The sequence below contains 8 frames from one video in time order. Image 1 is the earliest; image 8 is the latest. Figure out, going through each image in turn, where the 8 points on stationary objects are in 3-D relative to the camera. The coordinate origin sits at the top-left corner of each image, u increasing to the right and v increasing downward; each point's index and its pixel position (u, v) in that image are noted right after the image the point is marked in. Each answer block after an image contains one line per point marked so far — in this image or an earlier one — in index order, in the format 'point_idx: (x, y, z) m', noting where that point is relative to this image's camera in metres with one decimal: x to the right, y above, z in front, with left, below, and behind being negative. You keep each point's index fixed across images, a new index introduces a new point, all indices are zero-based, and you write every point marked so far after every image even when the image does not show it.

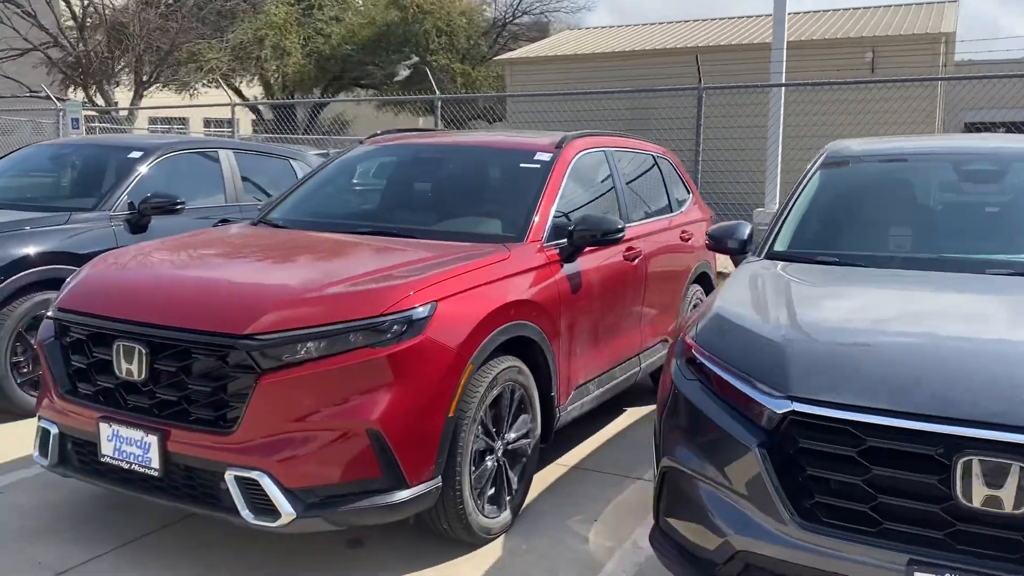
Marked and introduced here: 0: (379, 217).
0: (-0.6, +0.4, +4.5) m
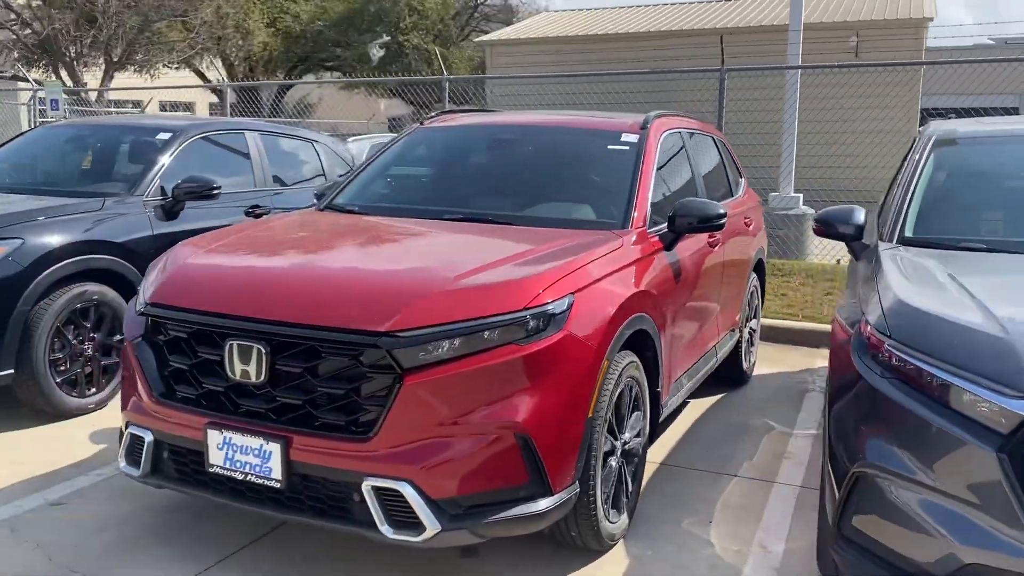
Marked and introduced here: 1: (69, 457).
0: (-0.2, +0.4, +4.2) m
1: (-2.1, -0.8, +4.2) m
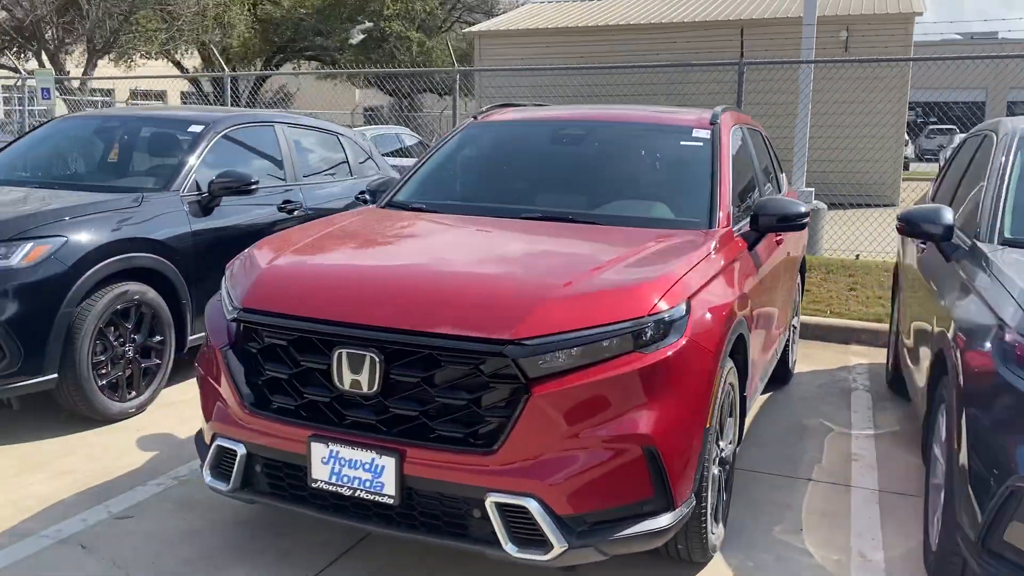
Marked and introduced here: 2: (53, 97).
0: (+0.1, +0.4, +4.1) m
1: (-1.8, -0.8, +4.0) m
2: (-7.3, +3.0, +14.1) m
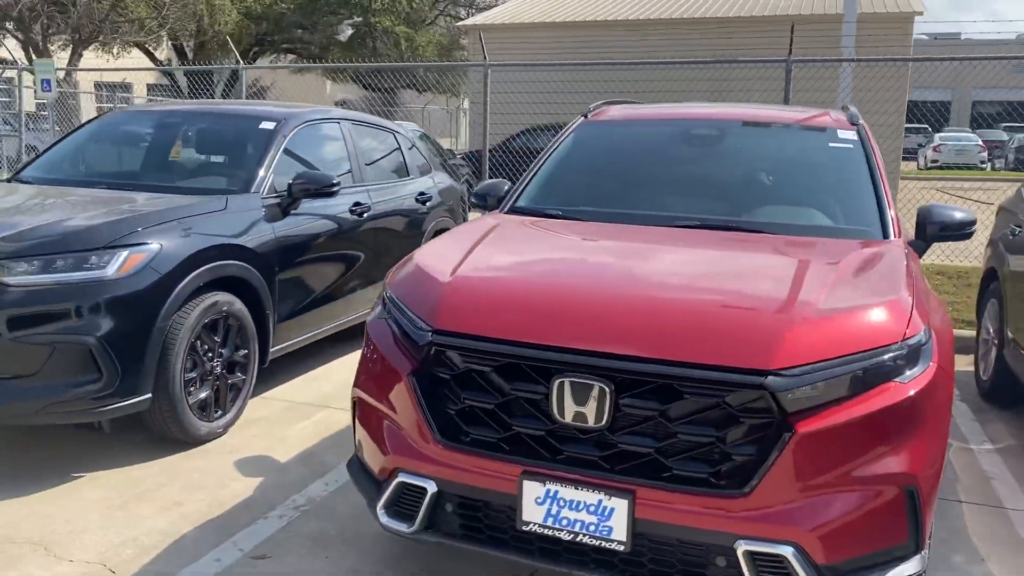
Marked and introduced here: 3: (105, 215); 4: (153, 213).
0: (+0.7, +0.4, +3.8) m
1: (-1.2, -0.8, +3.7) m
2: (-7.1, +3.0, +13.6) m
3: (-1.8, +0.3, +3.9) m
4: (-1.6, +0.3, +4.0) m
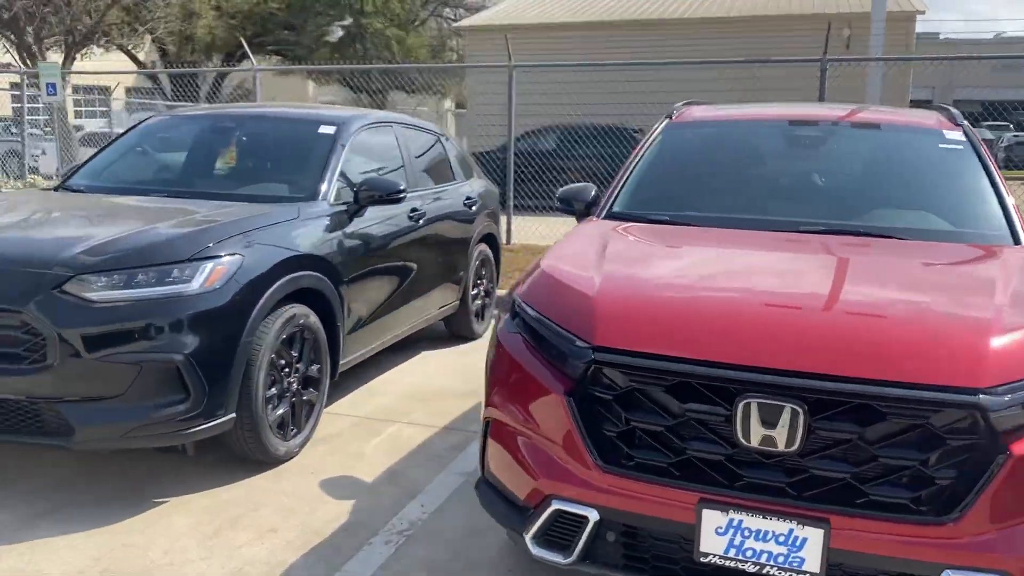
0: (+1.1, +0.3, +3.7) m
1: (-0.7, -0.9, +3.5) m
2: (-6.9, +2.9, +13.2) m
3: (-1.4, +0.3, +3.7) m
4: (-1.2, +0.3, +3.9) m
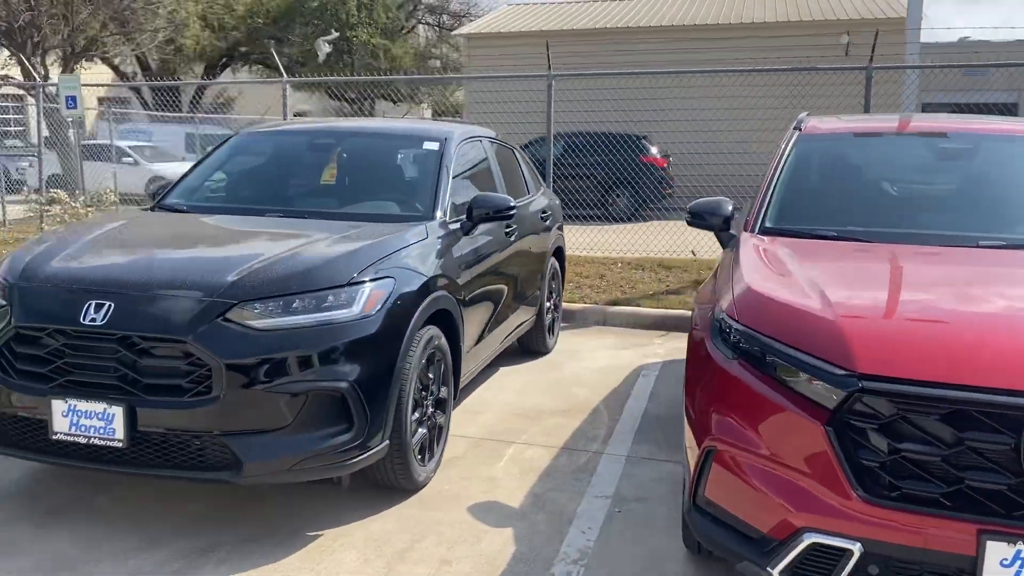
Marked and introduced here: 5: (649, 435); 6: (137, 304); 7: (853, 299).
0: (+1.7, +0.3, +3.6) m
1: (-0.1, -1.0, +3.3) m
2: (-6.6, +2.7, +12.9) m
3: (-0.7, +0.2, +3.6) m
4: (-0.6, +0.2, +3.7) m
5: (+0.7, -0.8, +4.8) m
6: (-1.3, -0.1, +3.2) m
7: (+1.1, 0.0, +2.7) m
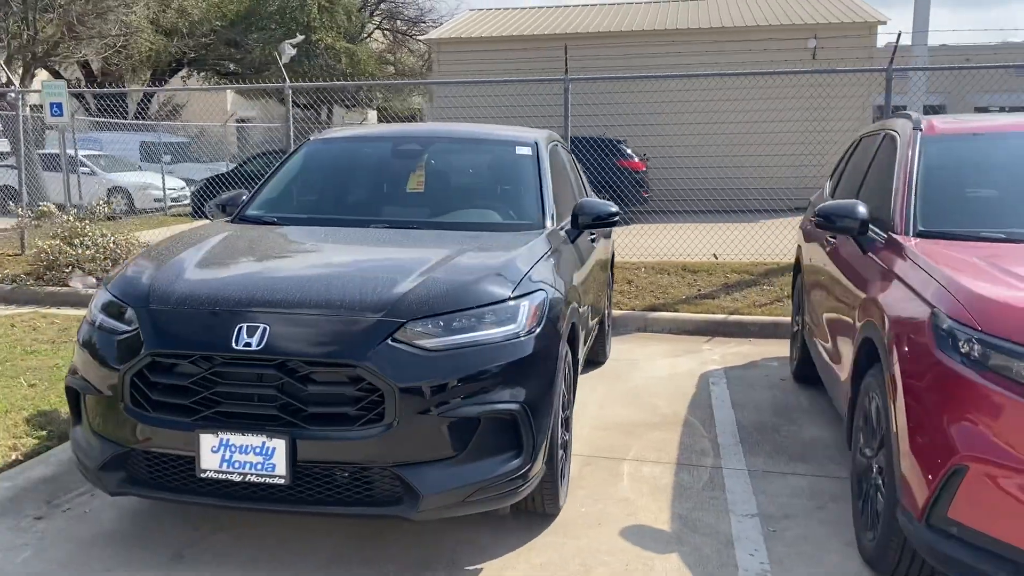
0: (+2.3, +0.3, +3.6) m
1: (+0.5, -1.0, +3.2) m
2: (-6.7, +2.4, +12.3) m
3: (-0.2, +0.1, +3.4) m
4: (0.0, +0.1, +3.5) m
5: (+1.3, -0.8, +4.6) m
6: (-0.7, -0.1, +2.9) m
7: (+1.7, 0.0, +2.6) m
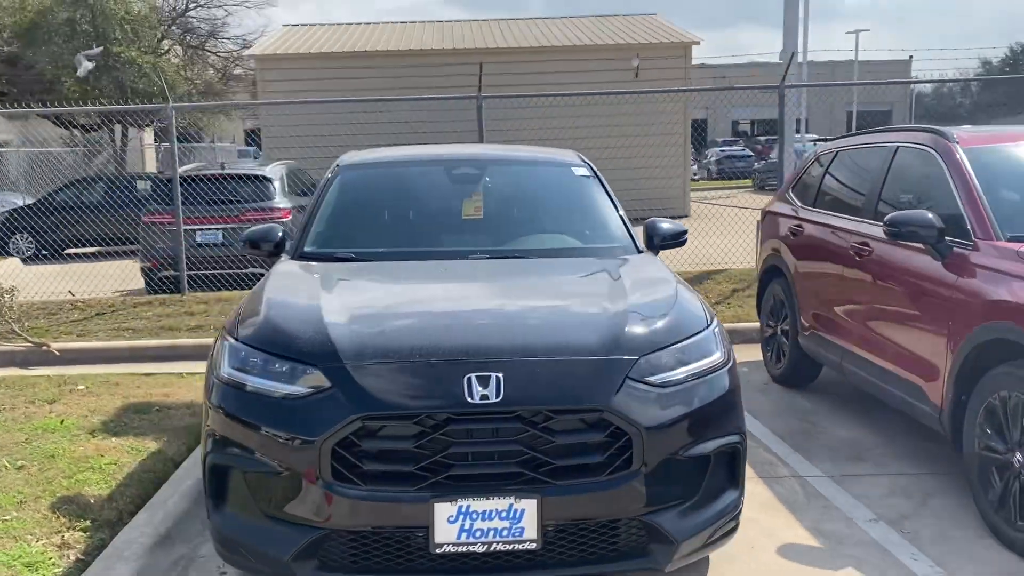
0: (+2.8, +0.3, +4.0) m
1: (+1.3, -1.1, +3.2) m
2: (-8.2, +1.7, +10.3) m
3: (+0.5, 0.0, +3.2) m
4: (+0.6, 0.0, +3.4) m
5: (+1.6, -0.9, +4.8) m
6: (0.0, -0.2, +2.6) m
7: (+2.5, 0.0, +2.9) m
